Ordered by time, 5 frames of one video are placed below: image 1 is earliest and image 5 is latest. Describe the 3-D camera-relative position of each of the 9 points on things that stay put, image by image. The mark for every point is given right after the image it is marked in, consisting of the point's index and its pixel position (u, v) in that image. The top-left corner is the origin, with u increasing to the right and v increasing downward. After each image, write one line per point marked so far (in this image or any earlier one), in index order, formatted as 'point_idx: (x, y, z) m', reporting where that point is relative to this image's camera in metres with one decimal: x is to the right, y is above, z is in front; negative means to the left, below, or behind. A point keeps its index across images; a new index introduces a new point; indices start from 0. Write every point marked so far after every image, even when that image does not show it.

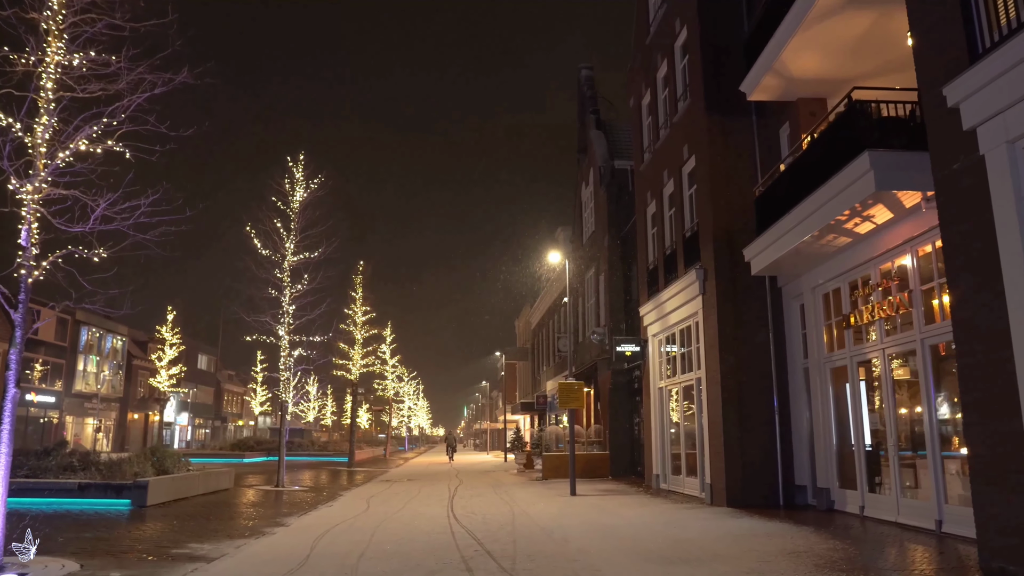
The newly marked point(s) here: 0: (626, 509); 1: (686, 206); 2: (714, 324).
0: (+2.2, -4.2, +13.6) m
1: (+4.0, +1.9, +16.7) m
2: (+4.1, -0.8, +14.5) m
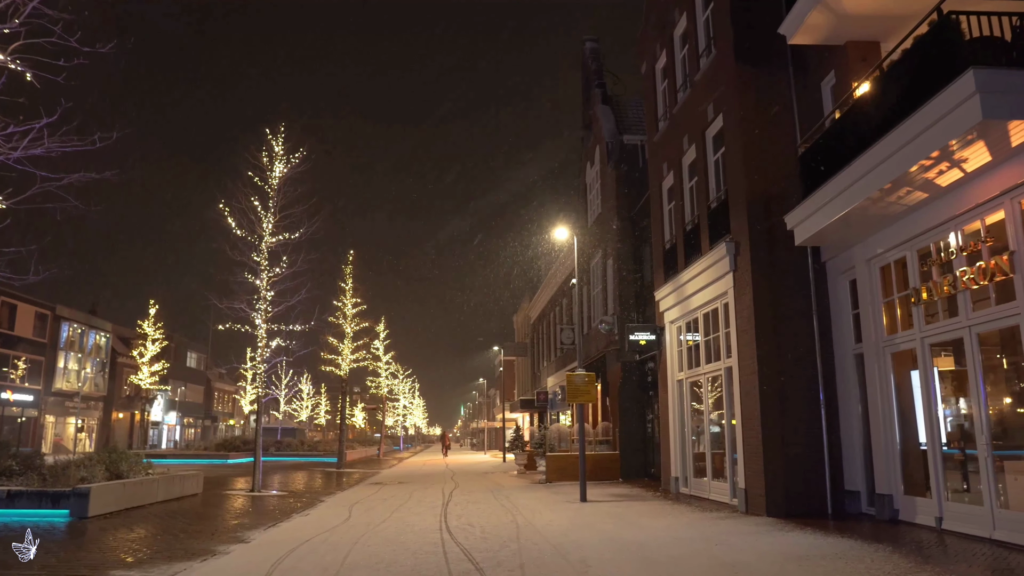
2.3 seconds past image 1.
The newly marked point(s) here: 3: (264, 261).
0: (+2.2, -3.8, +11.7) m
1: (+4.1, +2.4, +14.7) m
2: (+4.1, -0.3, +12.6) m
3: (-6.6, +0.7, +19.0) m
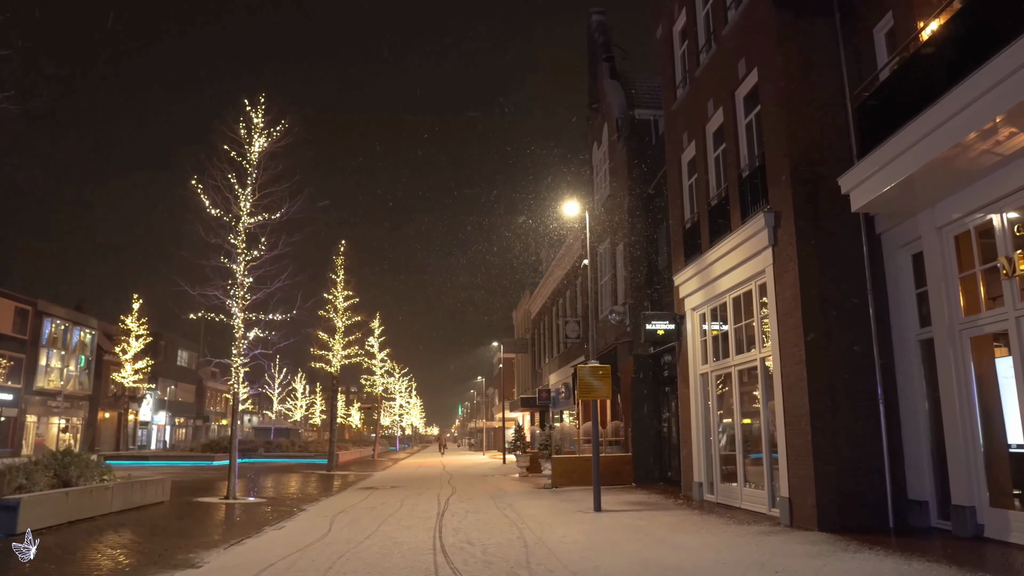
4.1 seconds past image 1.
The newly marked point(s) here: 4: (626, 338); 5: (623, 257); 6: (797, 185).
0: (+2.3, -3.4, +9.9) m
1: (+4.1, +2.7, +13.0) m
2: (+4.2, 0.0, +10.8) m
3: (-6.5, +1.1, +17.3) m
4: (+3.0, -1.3, +18.9) m
5: (+3.0, +0.9, +19.7) m
6: (+4.3, +1.6, +11.0) m
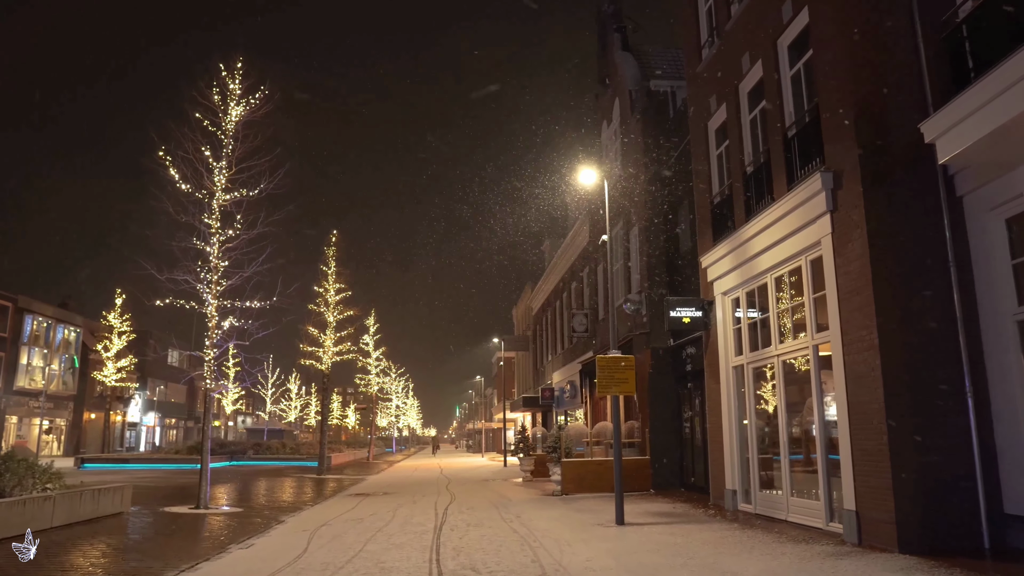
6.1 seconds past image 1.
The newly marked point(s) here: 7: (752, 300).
0: (+2.5, -3.1, +8.2) m
1: (+4.3, +3.1, +11.2) m
2: (+4.4, +0.4, +9.1) m
3: (-6.4, +1.4, +15.5) m
4: (+3.1, -1.0, +17.2) m
5: (+3.2, +1.2, +18.0) m
6: (+4.5, +1.9, +9.2) m
7: (+4.2, -0.2, +12.5) m
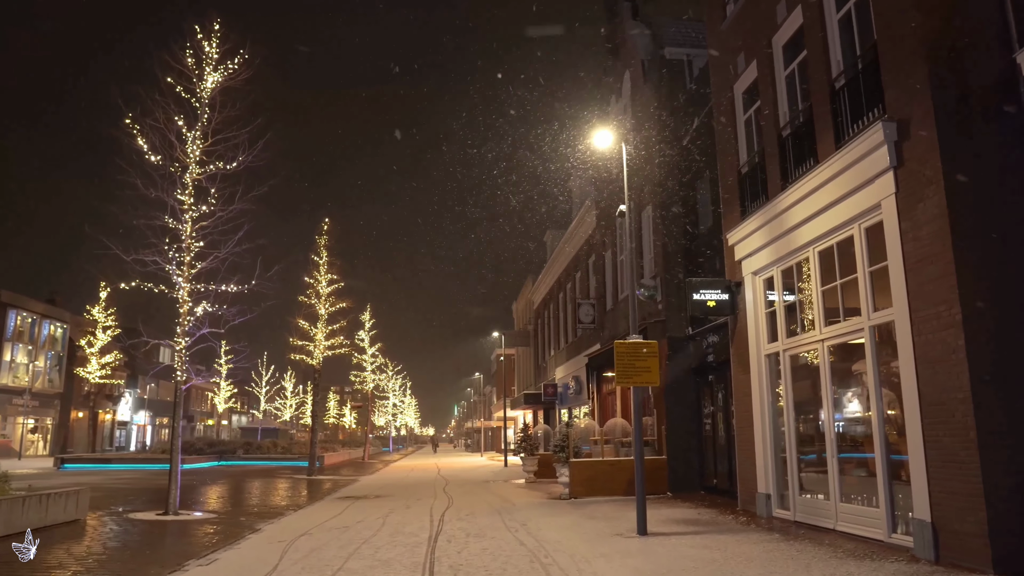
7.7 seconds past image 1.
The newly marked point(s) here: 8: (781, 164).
0: (+2.6, -2.7, +6.7) m
1: (+4.4, +3.4, +9.8) m
2: (+4.4, +0.7, +7.6) m
3: (-6.3, +1.7, +14.0) m
4: (+3.2, -0.6, +15.7) m
5: (+3.2, +1.5, +16.5) m
6: (+4.6, +2.3, +7.8) m
7: (+4.2, +0.1, +11.1) m
8: (+4.1, +1.9, +11.0) m
